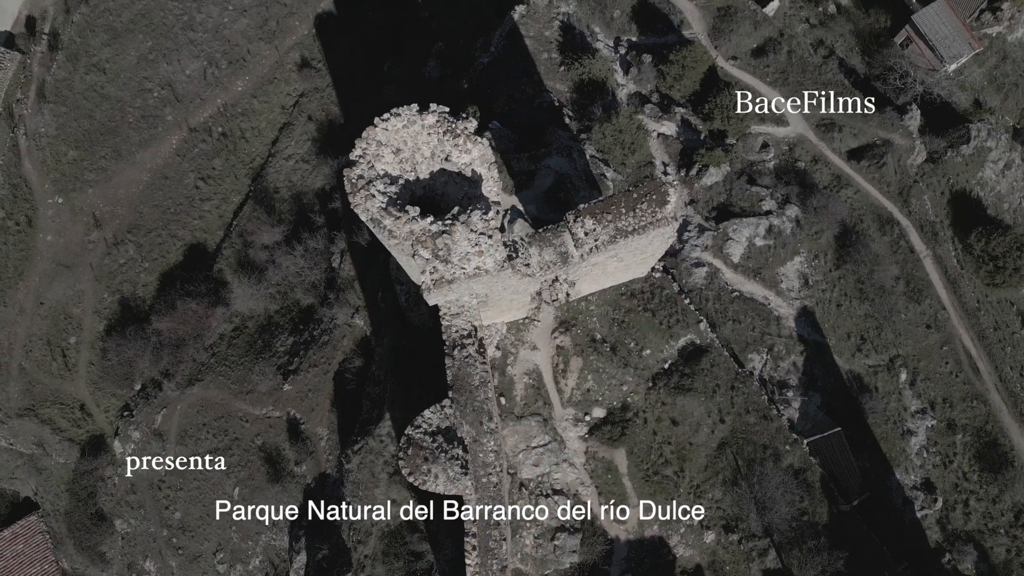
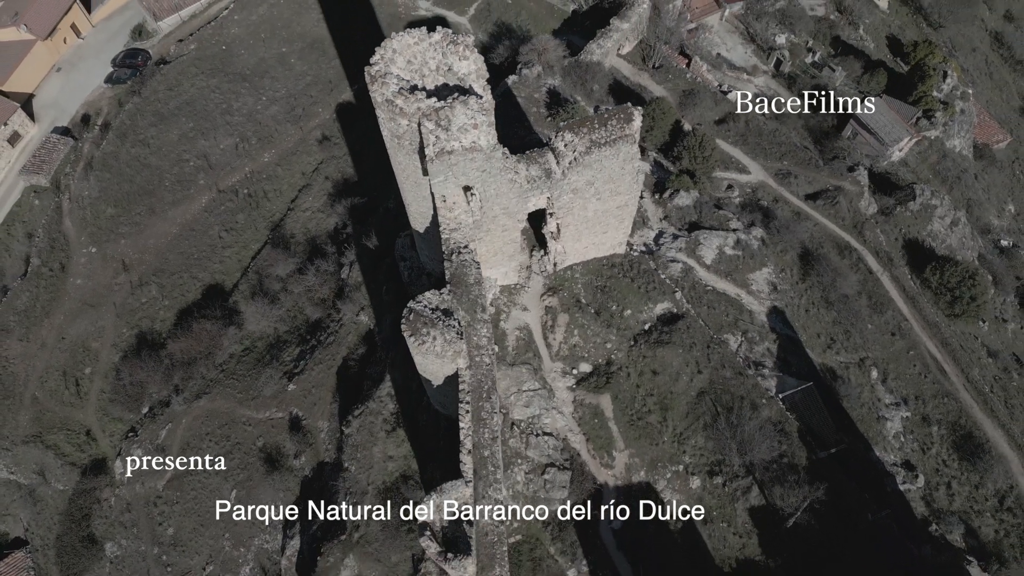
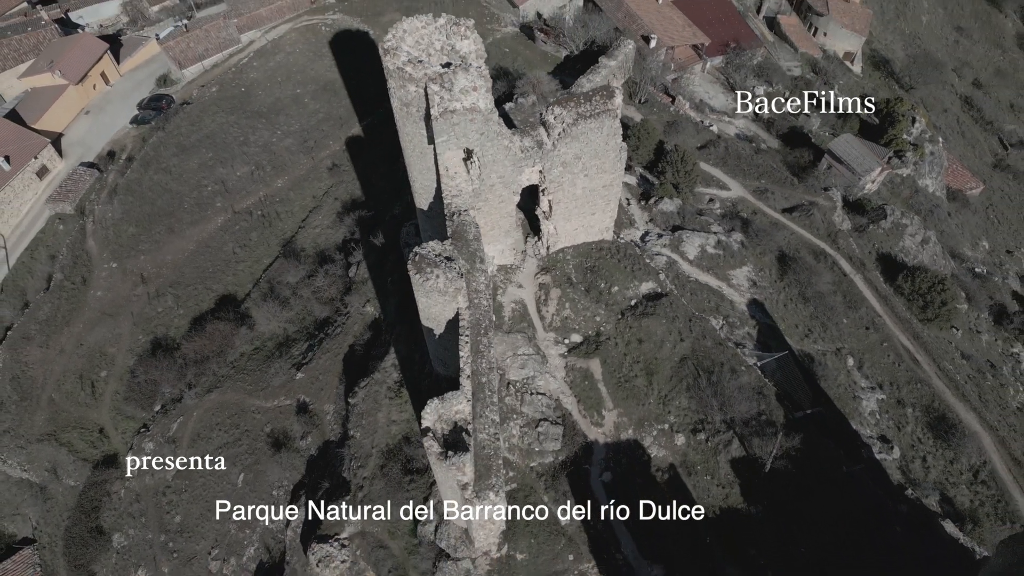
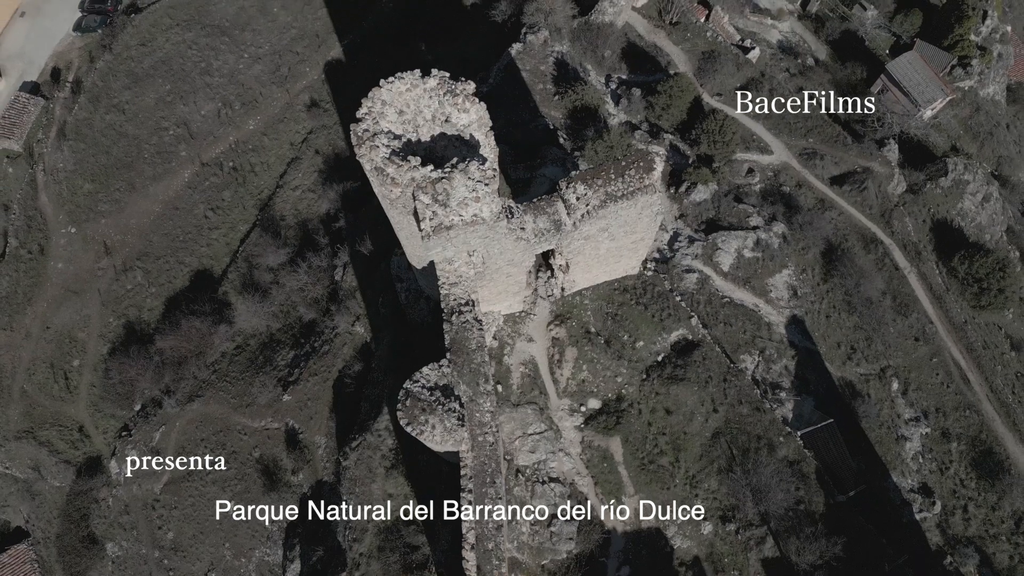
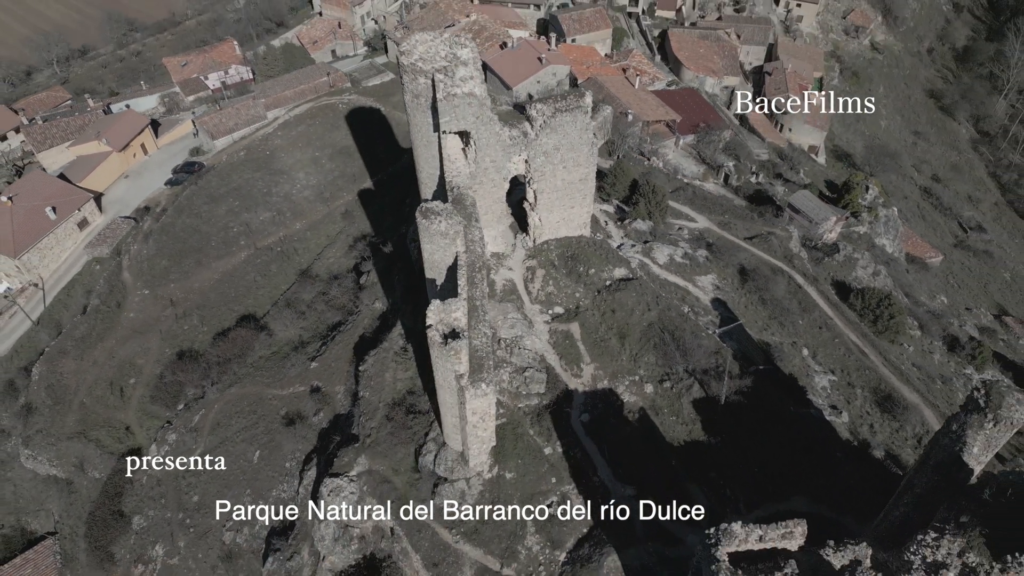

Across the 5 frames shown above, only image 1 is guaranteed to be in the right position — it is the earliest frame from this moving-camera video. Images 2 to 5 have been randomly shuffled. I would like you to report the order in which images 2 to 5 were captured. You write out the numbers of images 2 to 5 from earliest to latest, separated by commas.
4, 2, 3, 5
